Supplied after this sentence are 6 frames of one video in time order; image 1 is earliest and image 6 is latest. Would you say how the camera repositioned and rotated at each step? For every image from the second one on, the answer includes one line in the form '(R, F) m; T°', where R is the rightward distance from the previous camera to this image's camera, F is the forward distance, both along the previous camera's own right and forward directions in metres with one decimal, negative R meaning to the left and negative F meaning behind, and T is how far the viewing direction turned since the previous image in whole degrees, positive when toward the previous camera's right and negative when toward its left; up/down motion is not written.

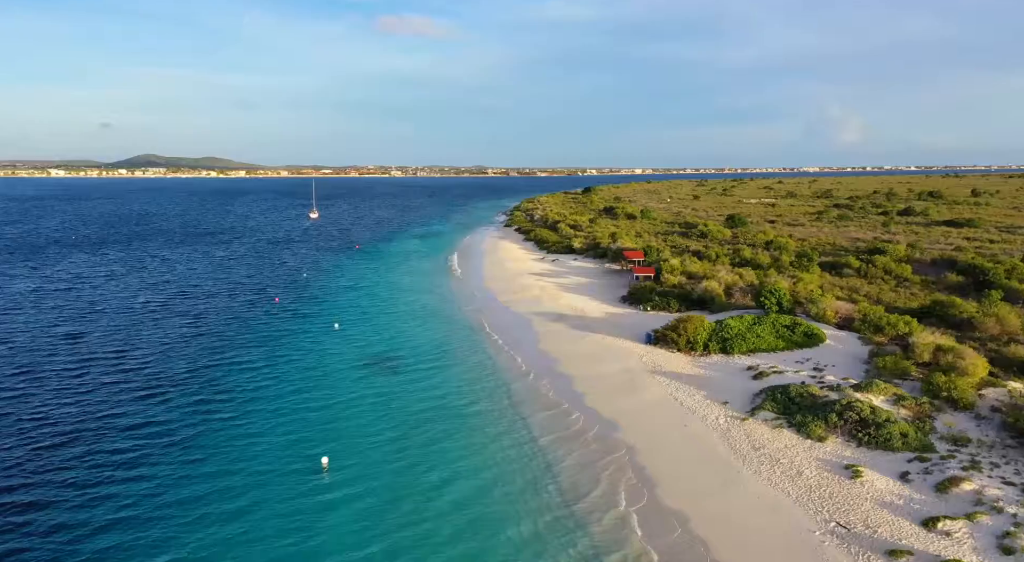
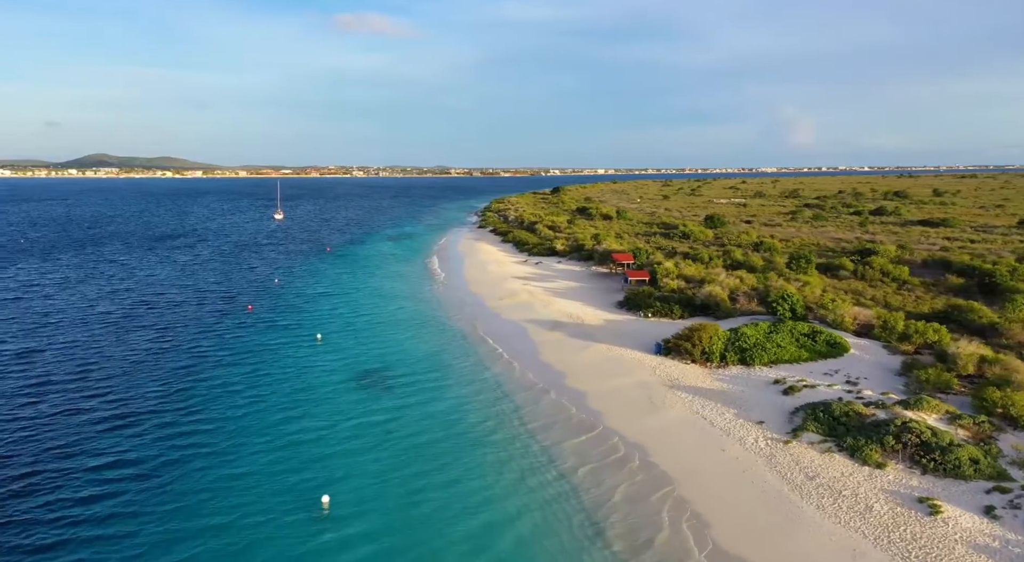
(-1.3, +2.0) m; +3°
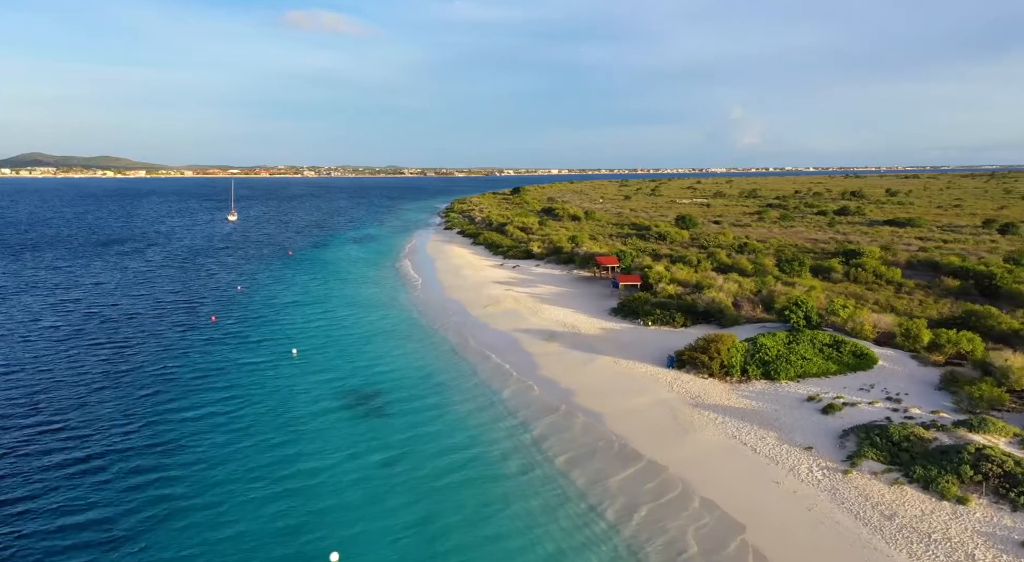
(-1.5, +2.2) m; +4°
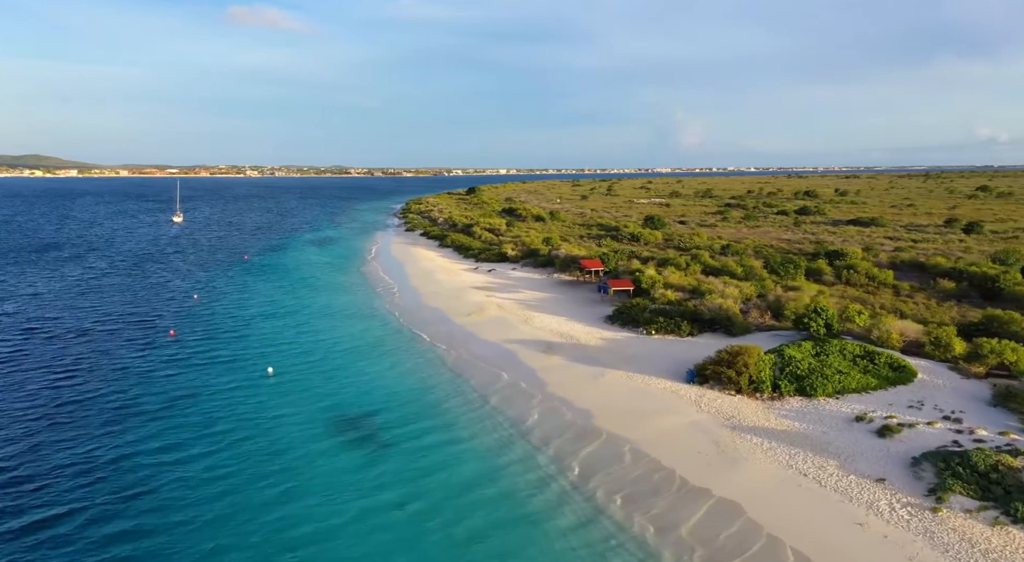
(-1.8, +2.3) m; +4°
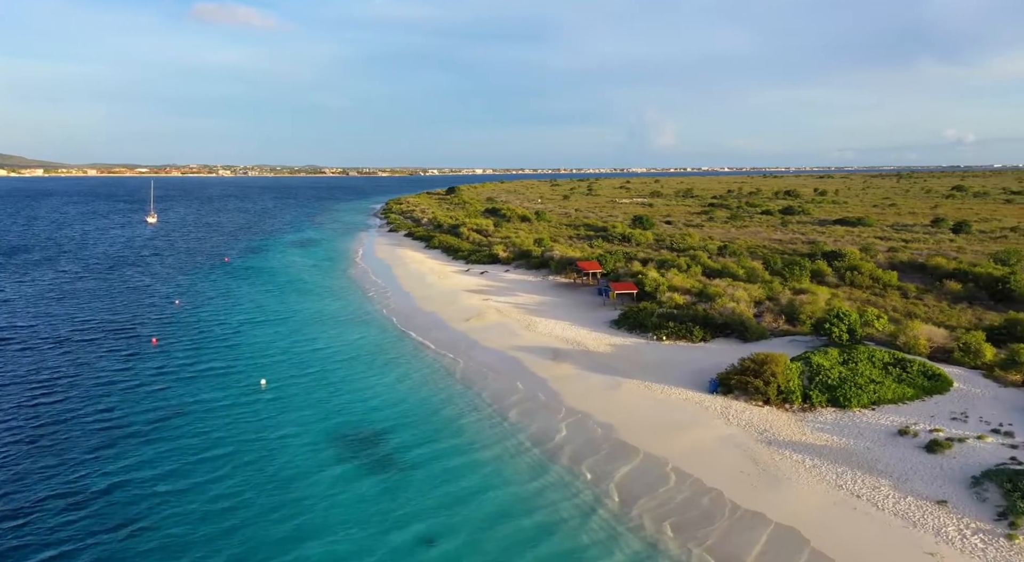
(-1.1, +1.3) m; +2°
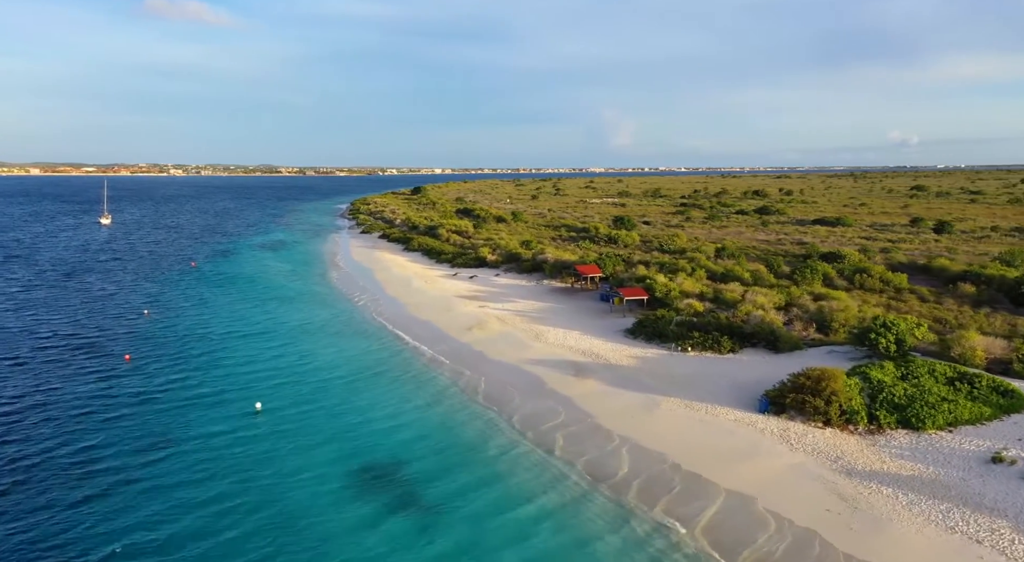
(-2.0, +2.2) m; +3°
